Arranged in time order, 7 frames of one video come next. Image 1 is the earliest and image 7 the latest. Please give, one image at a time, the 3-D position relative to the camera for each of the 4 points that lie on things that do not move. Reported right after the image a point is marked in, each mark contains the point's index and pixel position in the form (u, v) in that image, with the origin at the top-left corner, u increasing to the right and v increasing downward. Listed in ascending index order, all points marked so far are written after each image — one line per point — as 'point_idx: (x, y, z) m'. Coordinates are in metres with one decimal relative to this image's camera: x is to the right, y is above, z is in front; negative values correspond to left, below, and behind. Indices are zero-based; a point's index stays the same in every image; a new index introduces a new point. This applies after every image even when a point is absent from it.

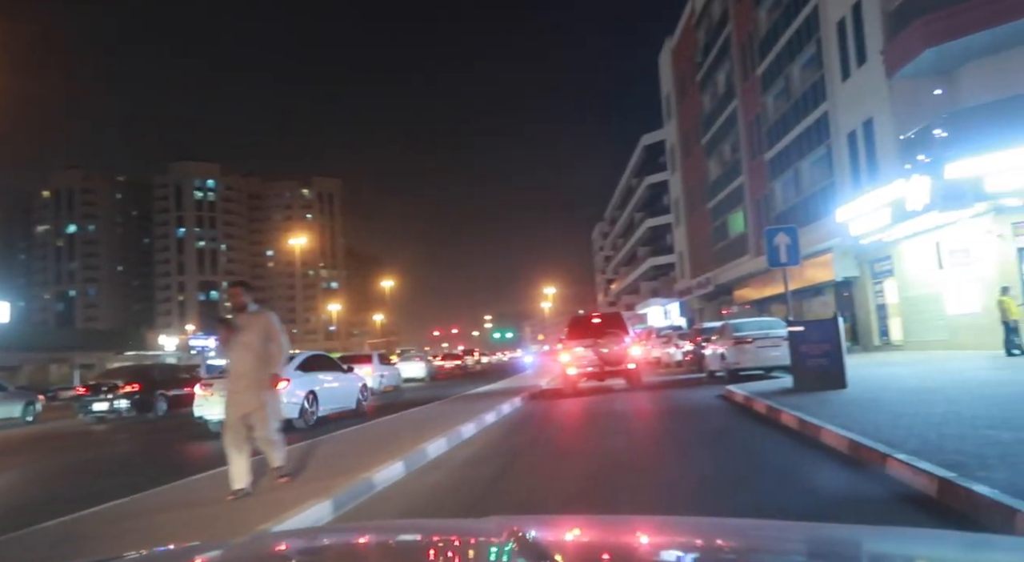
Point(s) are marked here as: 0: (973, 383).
0: (+8.0, -1.8, +12.2) m
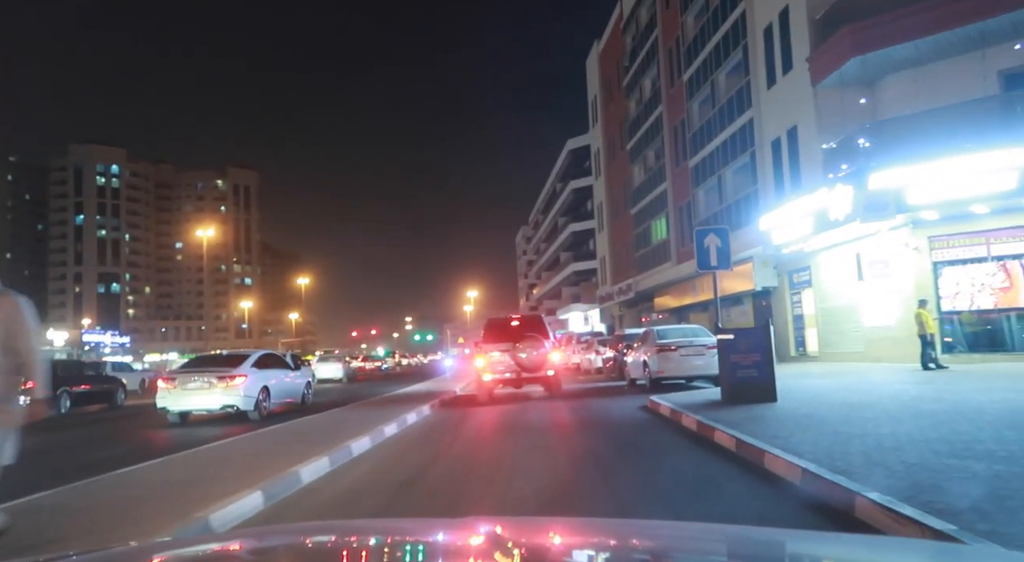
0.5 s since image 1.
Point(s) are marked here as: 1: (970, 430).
0: (+6.5, -2.0, +12.2) m
1: (+5.8, -1.9, +8.9) m
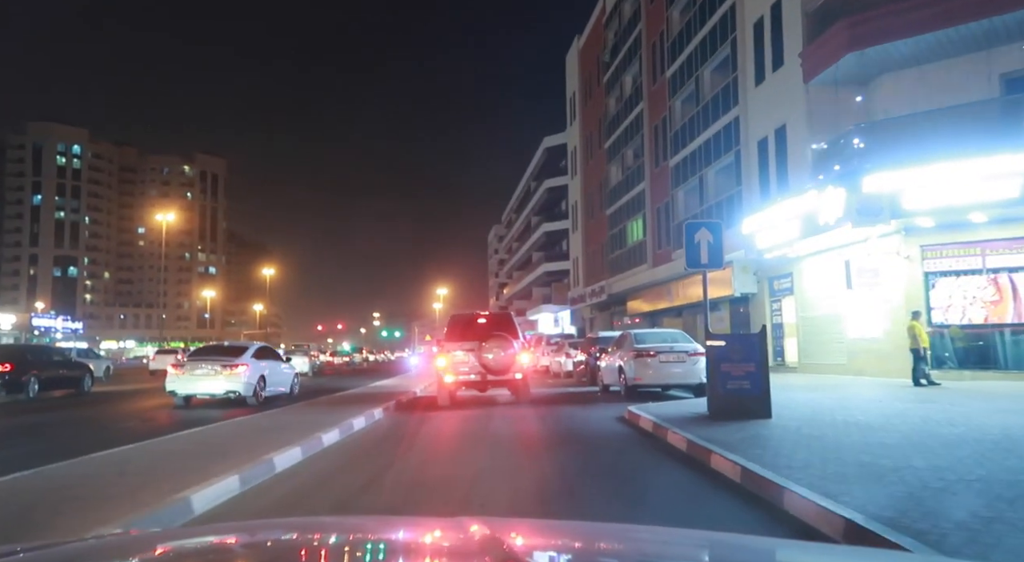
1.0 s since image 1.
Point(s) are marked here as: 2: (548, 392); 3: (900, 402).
0: (+5.9, -2.1, +11.5) m
1: (+5.3, -2.0, +8.2) m
2: (+1.2, -3.2, +19.8) m
3: (+6.7, -2.1, +12.1) m
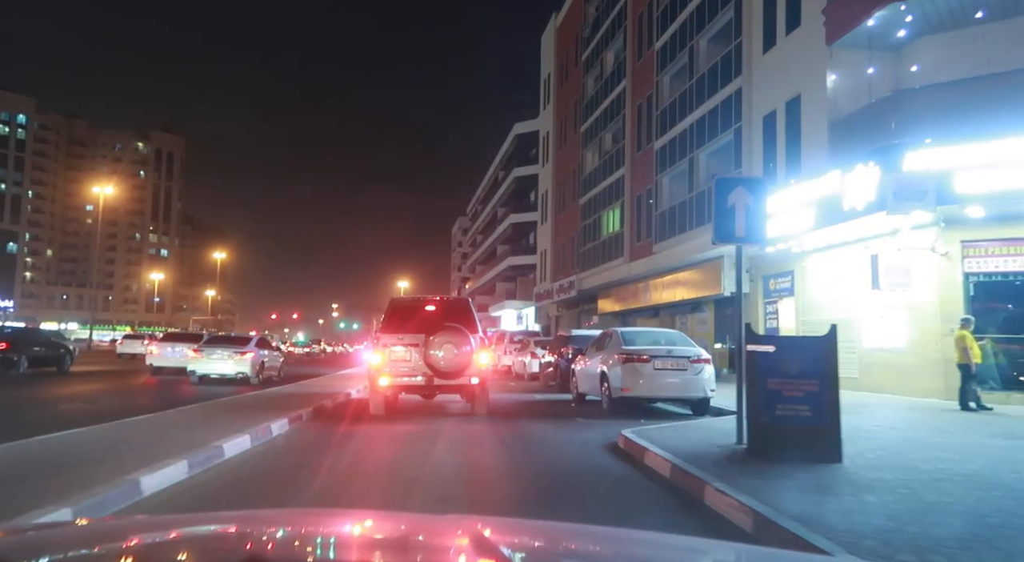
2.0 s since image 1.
0: (+5.3, -2.1, +9.7) m
1: (+4.9, -2.0, +6.3) m
2: (+0.1, -3.0, +17.7) m
3: (+6.0, -2.1, +10.2) m
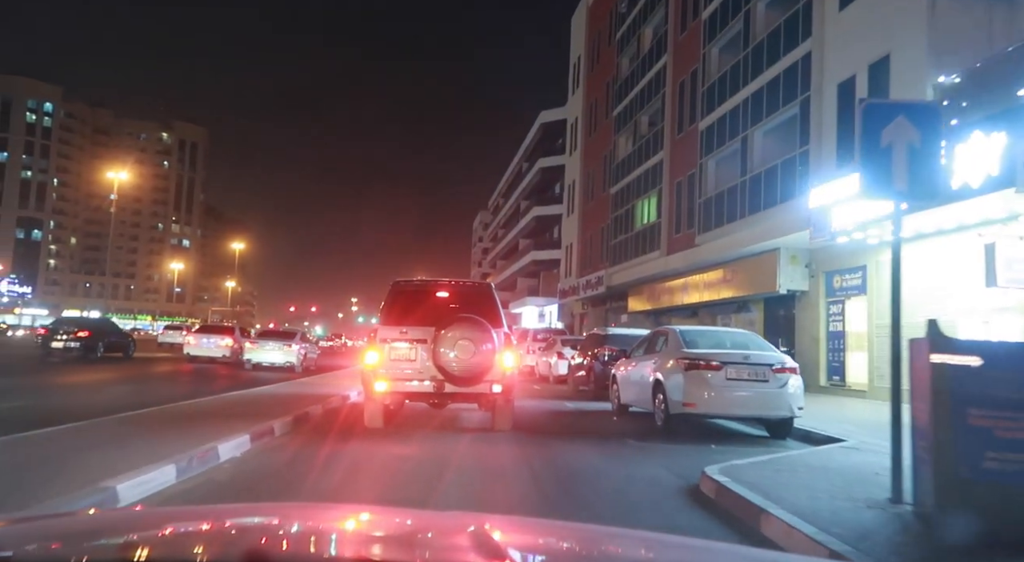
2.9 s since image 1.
0: (+5.6, -2.1, +7.8) m
1: (+5.1, -1.9, +4.5) m
2: (+0.7, -2.8, +16.0) m
3: (+6.4, -2.1, +8.4) m
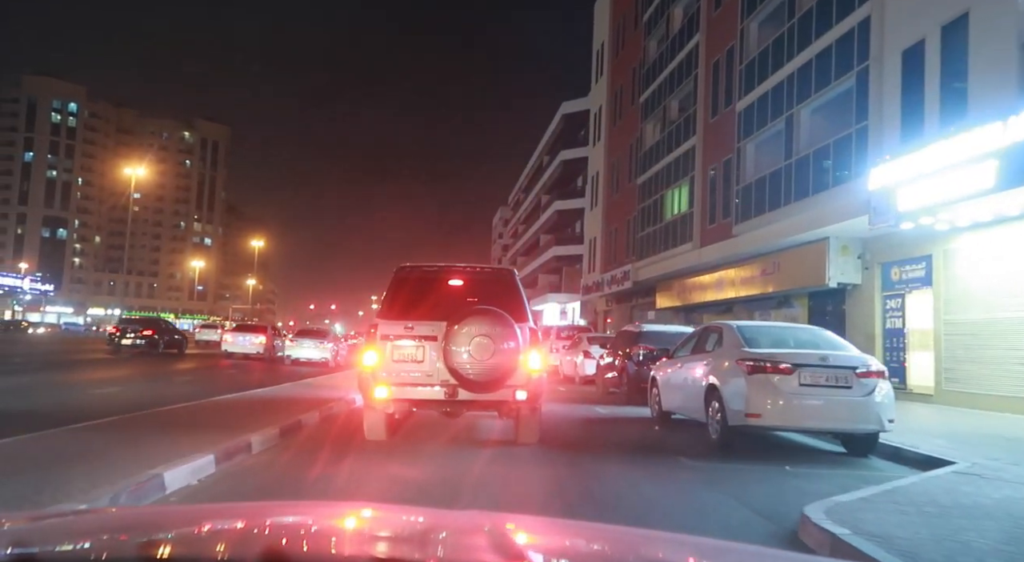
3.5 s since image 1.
0: (+5.8, -1.9, +6.6) m
1: (+5.2, -1.8, +3.3) m
2: (+1.1, -2.7, +14.9) m
3: (+6.6, -2.0, +7.2) m
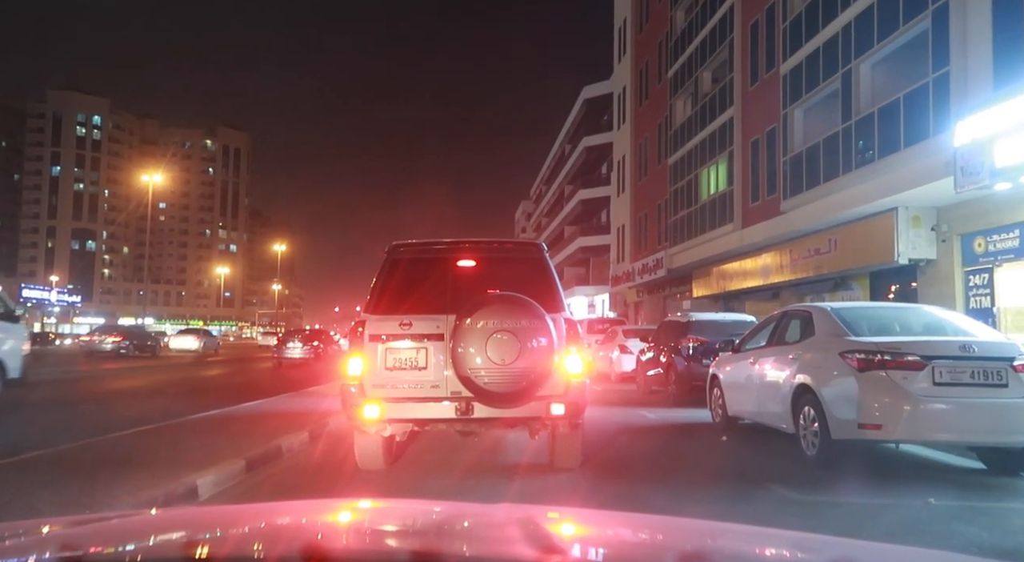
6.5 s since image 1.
0: (+6.1, -1.6, +5.2) m
1: (+5.4, -1.5, +1.9) m
2: (+1.7, -2.4, +13.6) m
3: (+6.9, -1.6, +5.7) m
